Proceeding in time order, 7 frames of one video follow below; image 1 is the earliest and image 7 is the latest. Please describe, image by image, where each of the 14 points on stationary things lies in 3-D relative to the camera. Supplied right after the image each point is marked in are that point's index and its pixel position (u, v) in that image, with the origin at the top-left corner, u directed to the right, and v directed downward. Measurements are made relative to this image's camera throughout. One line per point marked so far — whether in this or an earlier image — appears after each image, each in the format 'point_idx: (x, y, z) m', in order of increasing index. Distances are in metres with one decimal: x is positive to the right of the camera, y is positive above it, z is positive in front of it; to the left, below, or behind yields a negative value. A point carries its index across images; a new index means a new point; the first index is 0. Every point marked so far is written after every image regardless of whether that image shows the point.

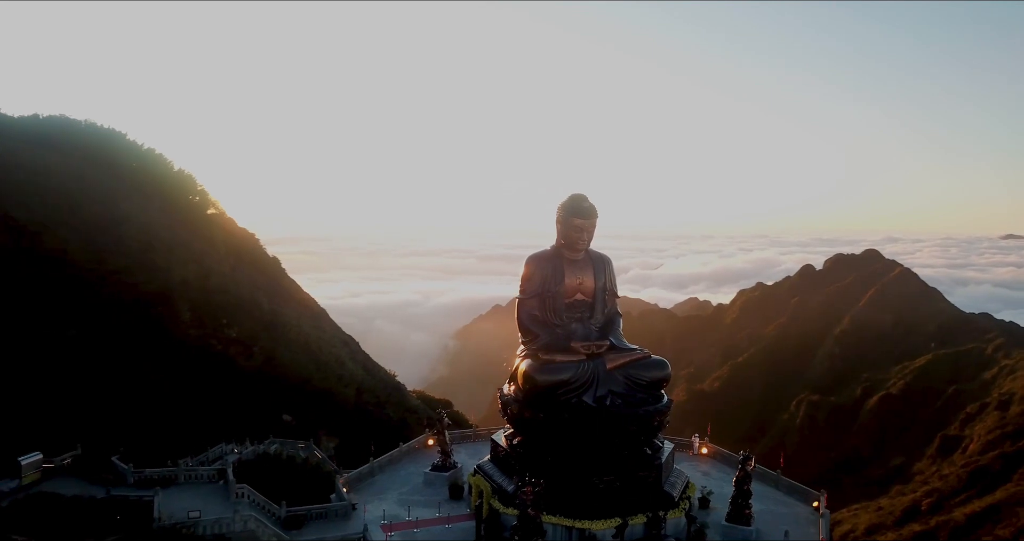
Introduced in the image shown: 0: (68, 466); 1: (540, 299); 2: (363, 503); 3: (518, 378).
0: (-8.2, -3.6, +13.3) m
1: (+0.6, -0.6, +14.0) m
2: (-2.8, -4.4, +13.6) m
3: (+0.1, -2.0, +13.4) m
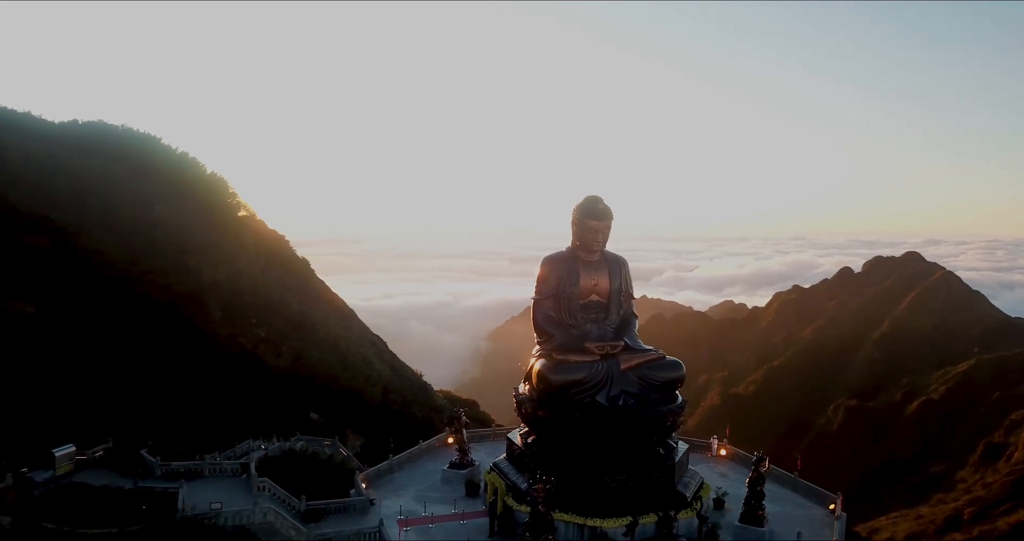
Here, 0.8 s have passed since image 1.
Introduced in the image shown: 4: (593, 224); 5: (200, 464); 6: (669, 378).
0: (-7.9, -3.6, +13.8) m
1: (+0.9, -0.6, +14.2) m
2: (-2.5, -4.4, +13.9) m
3: (+0.4, -2.0, +13.6) m
4: (+1.6, +0.9, +14.2) m
5: (-5.8, -3.6, +13.5) m
6: (+3.0, -2.0, +13.5) m
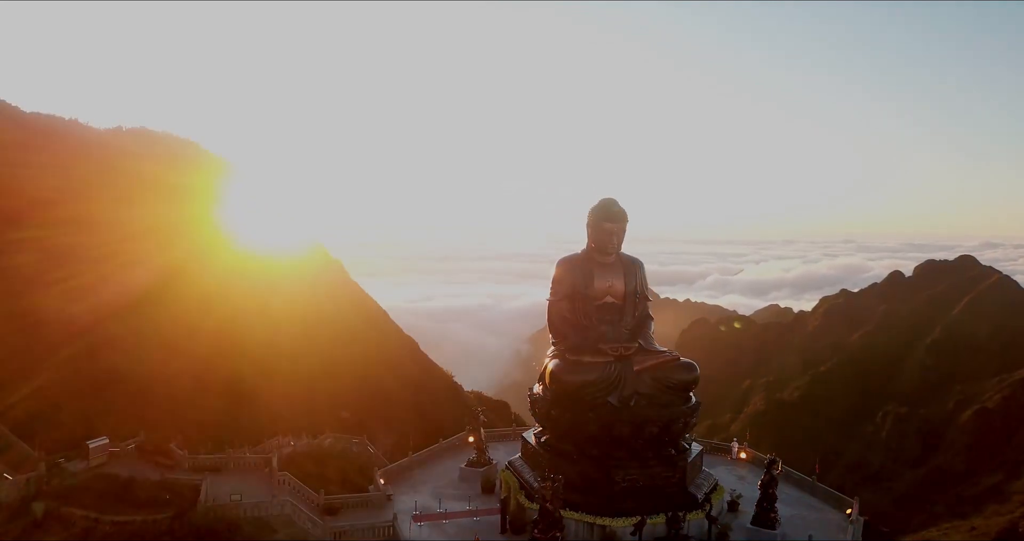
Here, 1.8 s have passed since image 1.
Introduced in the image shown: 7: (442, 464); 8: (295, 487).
0: (-7.6, -3.6, +14.4) m
1: (+1.2, -0.6, +14.3) m
2: (-2.2, -4.4, +14.2) m
3: (+0.7, -2.0, +13.8) m
4: (+1.9, +0.9, +14.3) m
5: (-5.6, -3.6, +14.0) m
6: (+3.2, -2.0, +13.5) m
7: (-1.6, -4.3, +16.1) m
8: (-4.0, -4.0, +13.3) m
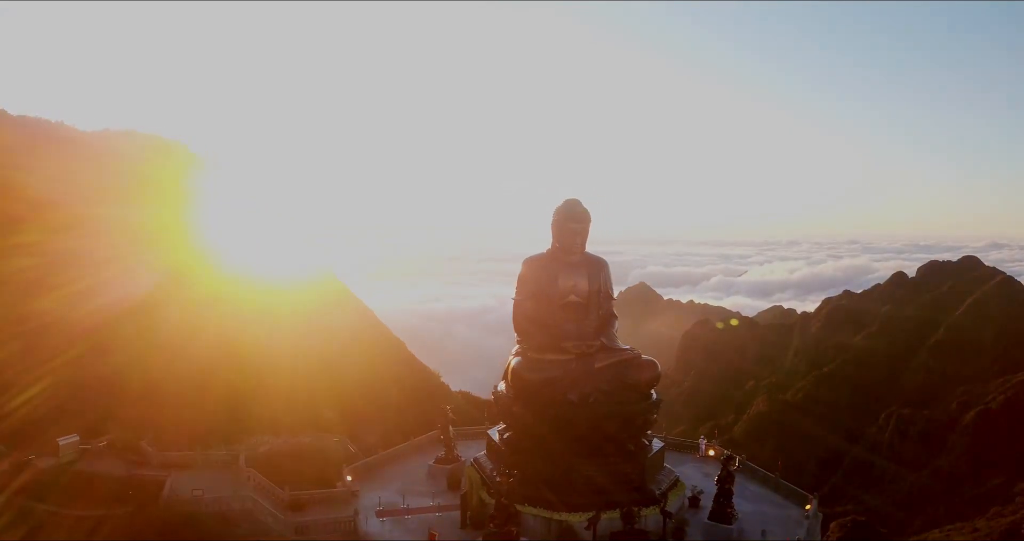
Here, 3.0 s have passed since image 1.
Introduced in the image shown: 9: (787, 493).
0: (-8.3, -3.6, +14.7) m
1: (+0.5, -0.6, +14.5) m
2: (-2.9, -4.4, +14.4) m
3: (0.0, -2.0, +14.0) m
4: (+1.2, +0.9, +14.5) m
5: (-6.3, -3.6, +14.2) m
6: (+2.5, -2.0, +13.7) m
7: (-2.3, -4.3, +16.3) m
8: (-4.7, -4.0, +13.5) m
9: (+5.6, -4.5, +14.6) m
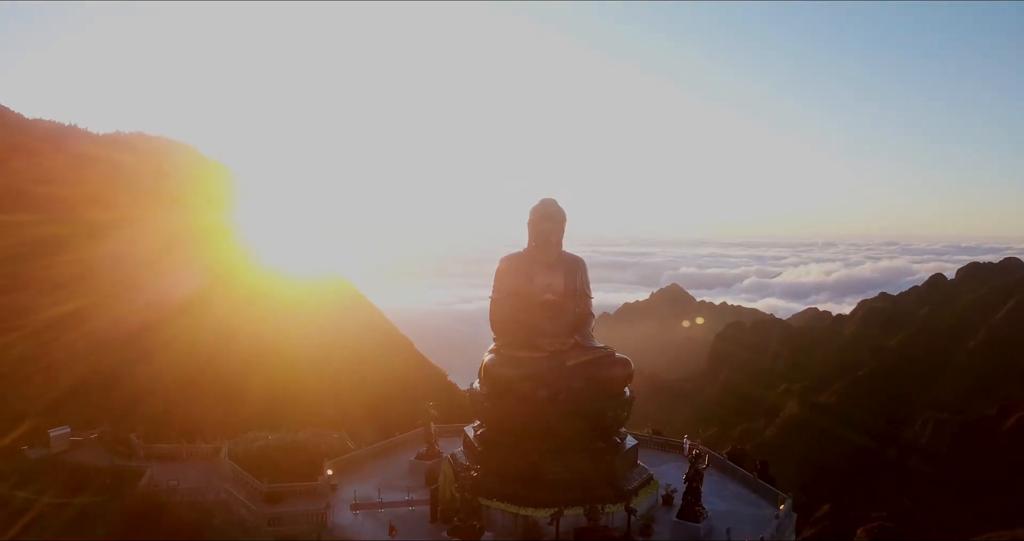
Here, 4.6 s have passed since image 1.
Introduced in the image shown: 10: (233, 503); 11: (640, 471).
0: (-8.8, -3.6, +15.2) m
1: (0.0, -0.6, +14.7) m
2: (-3.4, -4.4, +14.7) m
3: (-0.6, -2.0, +14.2) m
4: (+0.7, +0.9, +14.7) m
5: (-6.8, -3.6, +14.6) m
6: (+2.0, -2.0, +13.8) m
7: (-2.7, -4.3, +16.6) m
8: (-5.2, -4.0, +13.9) m
9: (+5.1, -4.5, +14.6) m
10: (-4.8, -4.0, +12.5) m
11: (+2.5, -3.9, +14.1) m
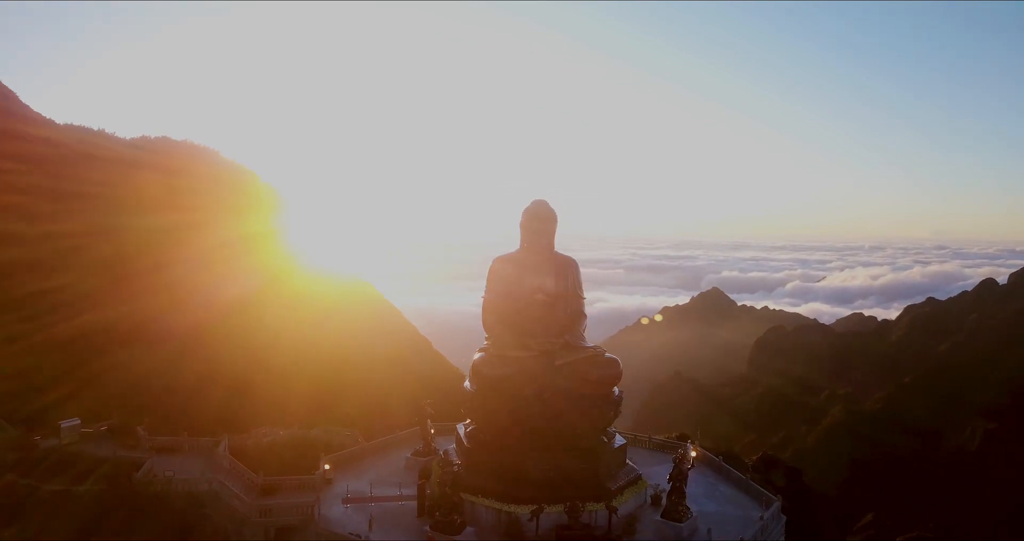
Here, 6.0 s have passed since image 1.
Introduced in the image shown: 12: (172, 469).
0: (-8.9, -3.5, +15.8) m
1: (-0.2, -0.6, +14.9) m
2: (-3.6, -4.4, +15.1) m
3: (-0.8, -2.0, +14.4) m
4: (+0.5, +0.9, +14.8) m
5: (-7.0, -3.6, +15.2) m
6: (+1.8, -2.0, +13.9) m
7: (-2.8, -4.3, +16.9) m
8: (-5.4, -3.9, +14.3) m
9: (+4.9, -4.5, +14.5) m
10: (-5.1, -4.0, +12.9) m
11: (+2.3, -3.9, +14.1) m
12: (-6.4, -3.8, +13.8) m
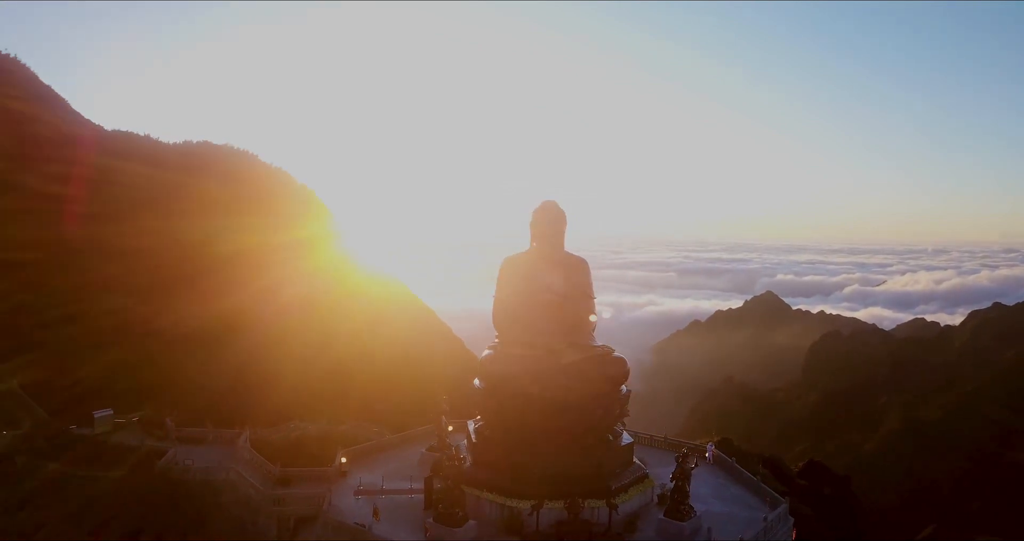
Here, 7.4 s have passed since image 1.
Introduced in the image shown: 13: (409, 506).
0: (-8.7, -3.5, +16.6) m
1: (0.0, -0.6, +15.2) m
2: (-3.4, -4.3, +15.5) m
3: (-0.6, -2.0, +14.7) m
4: (+0.7, +0.9, +15.0) m
5: (-6.7, -3.5, +15.8) m
6: (+1.9, -2.0, +14.0) m
7: (-2.4, -4.3, +17.3) m
8: (-5.3, -3.9, +14.9) m
9: (+5.0, -4.5, +14.4) m
10: (-5.1, -4.0, +13.5) m
11: (+2.4, -3.9, +14.2) m
12: (-6.3, -3.8, +14.4) m
13: (-1.9, -4.5, +13.8) m
